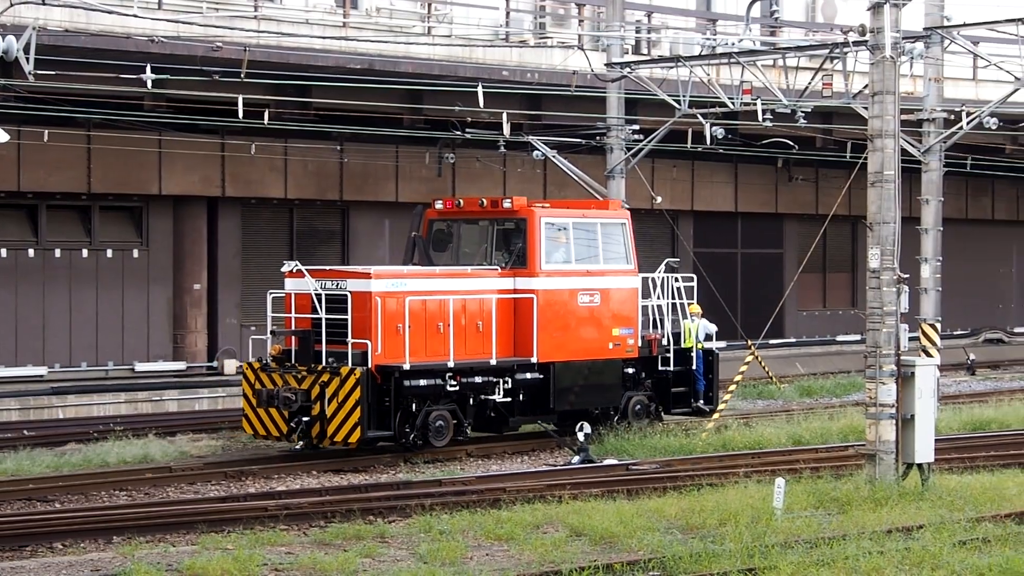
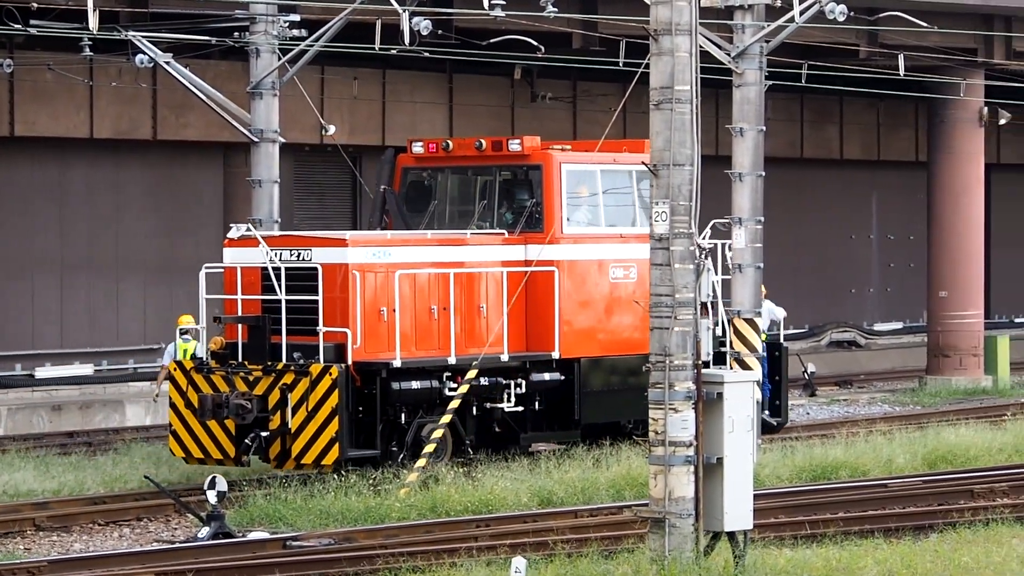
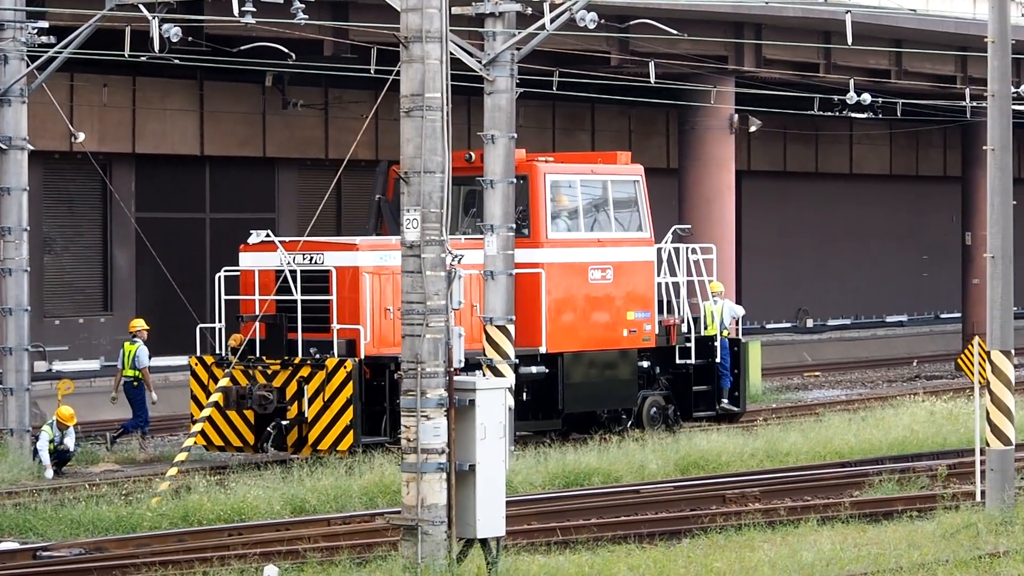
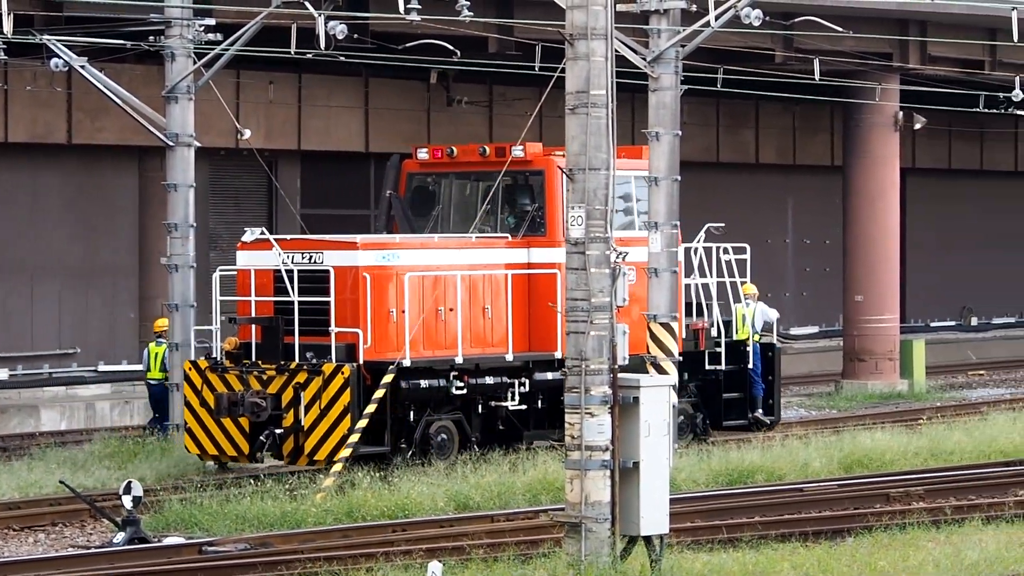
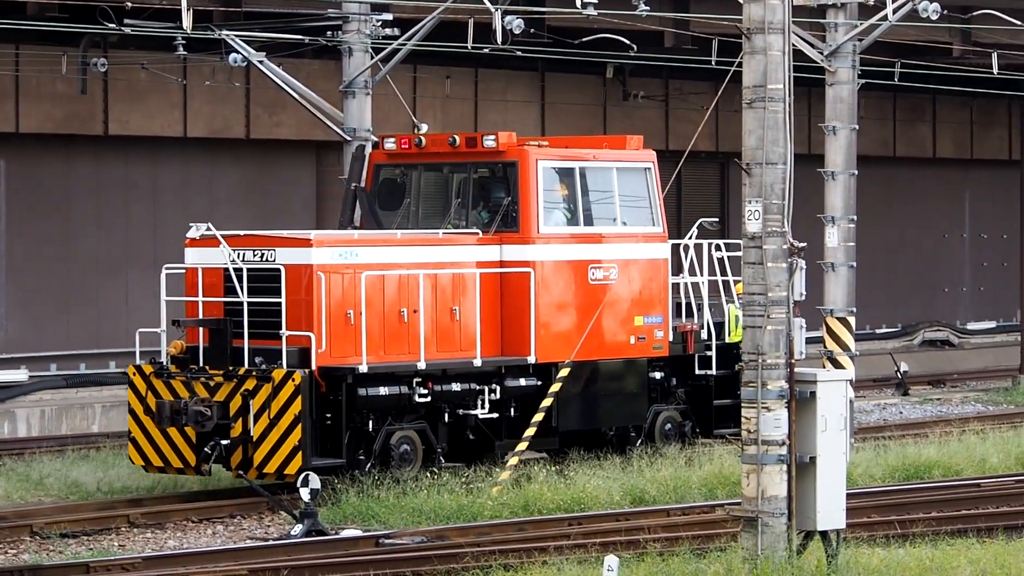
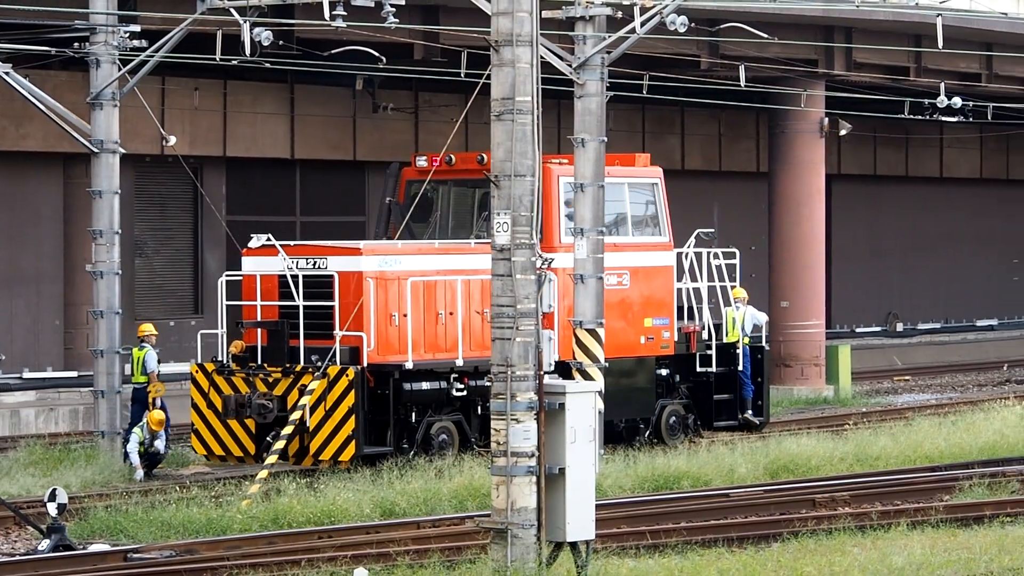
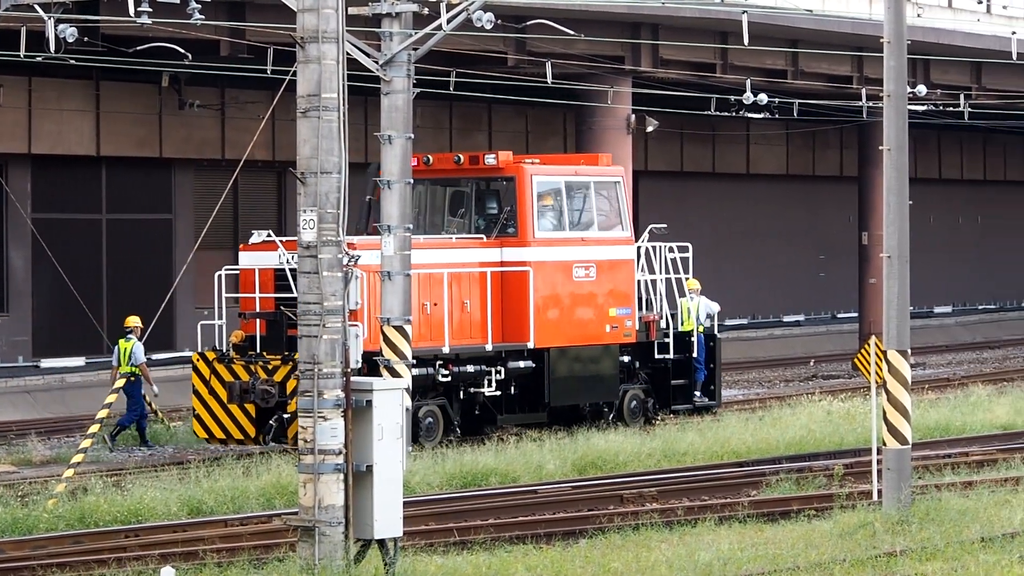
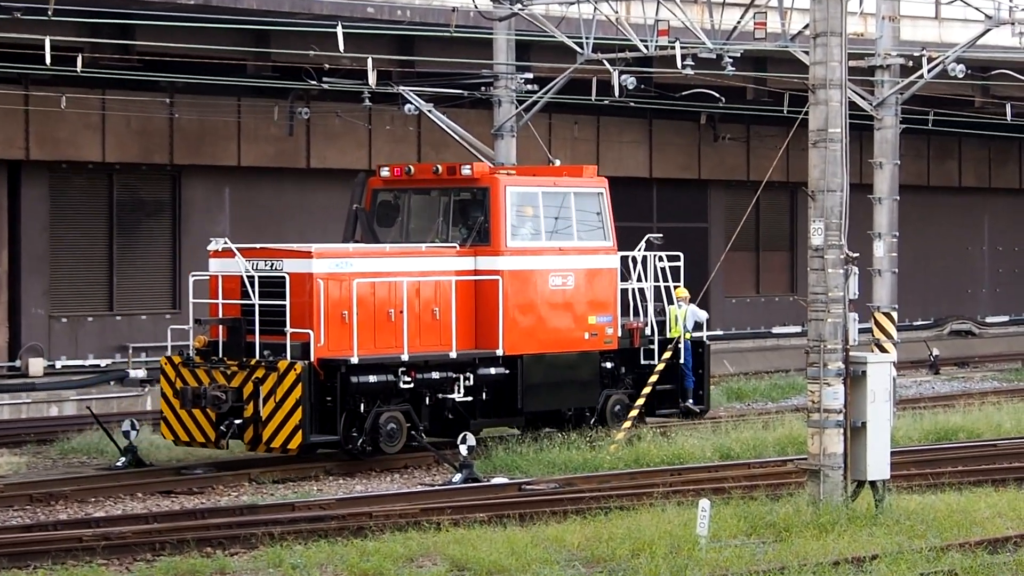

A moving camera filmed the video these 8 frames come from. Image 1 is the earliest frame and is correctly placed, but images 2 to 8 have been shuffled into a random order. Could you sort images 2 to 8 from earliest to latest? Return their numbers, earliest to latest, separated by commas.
8, 5, 2, 4, 6, 3, 7
